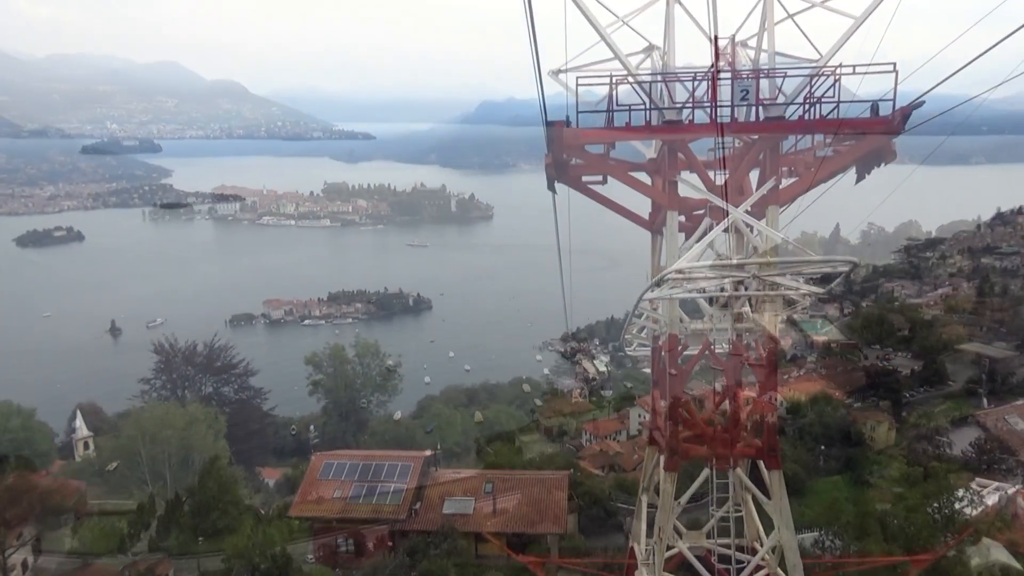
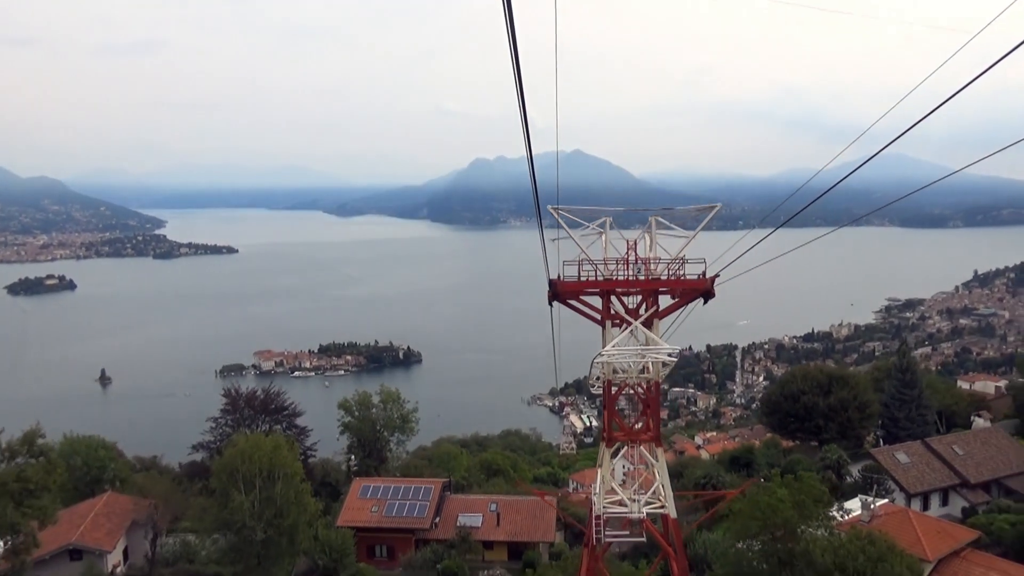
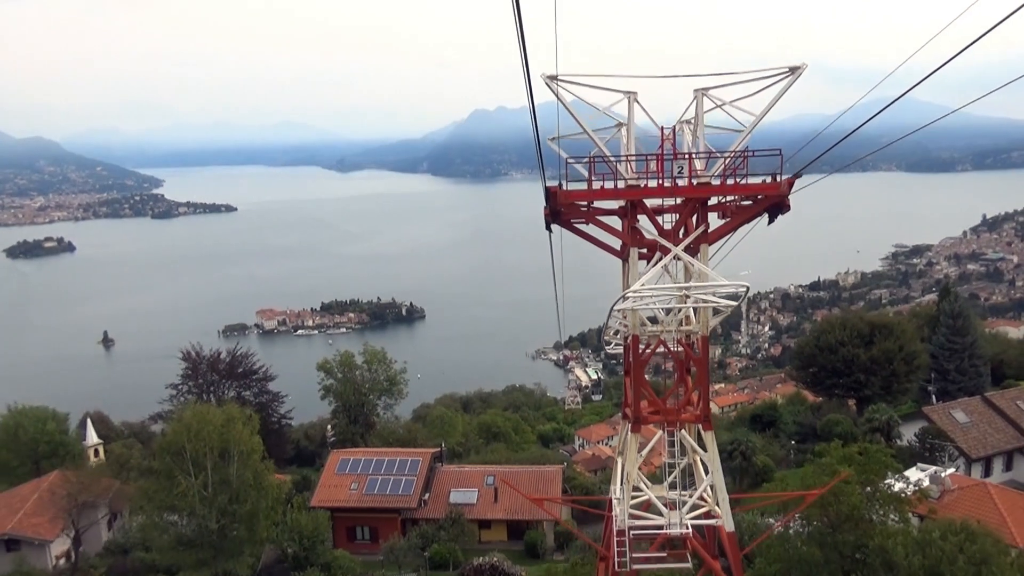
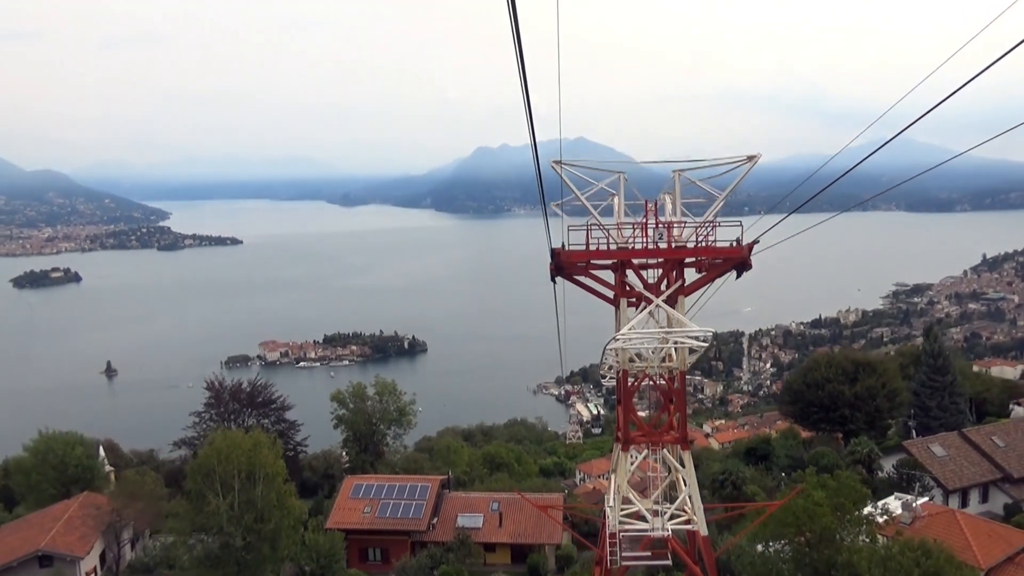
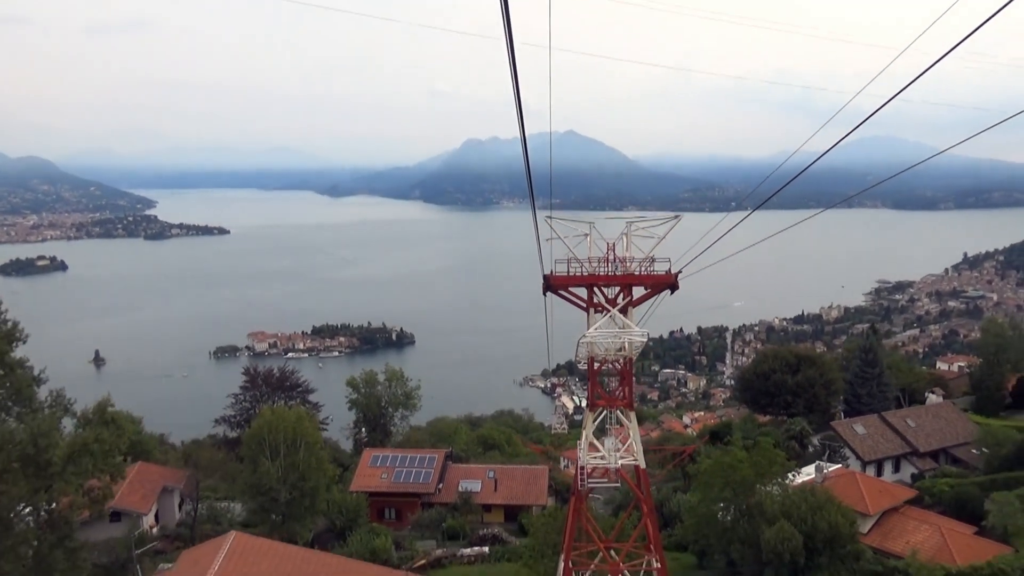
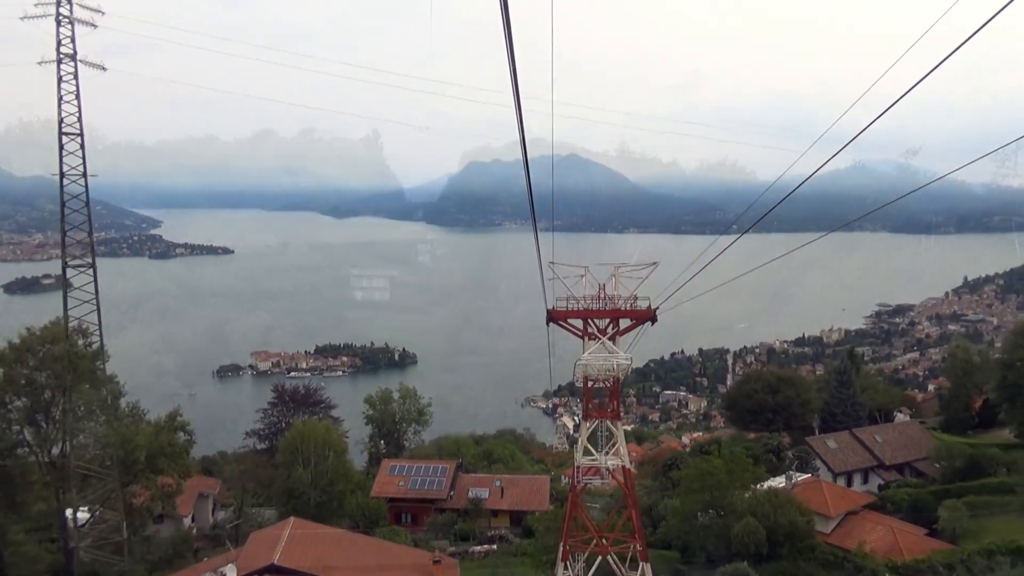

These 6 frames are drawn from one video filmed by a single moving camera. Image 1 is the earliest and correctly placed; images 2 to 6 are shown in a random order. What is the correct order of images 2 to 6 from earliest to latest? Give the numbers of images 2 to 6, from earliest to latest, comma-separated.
3, 4, 2, 5, 6
